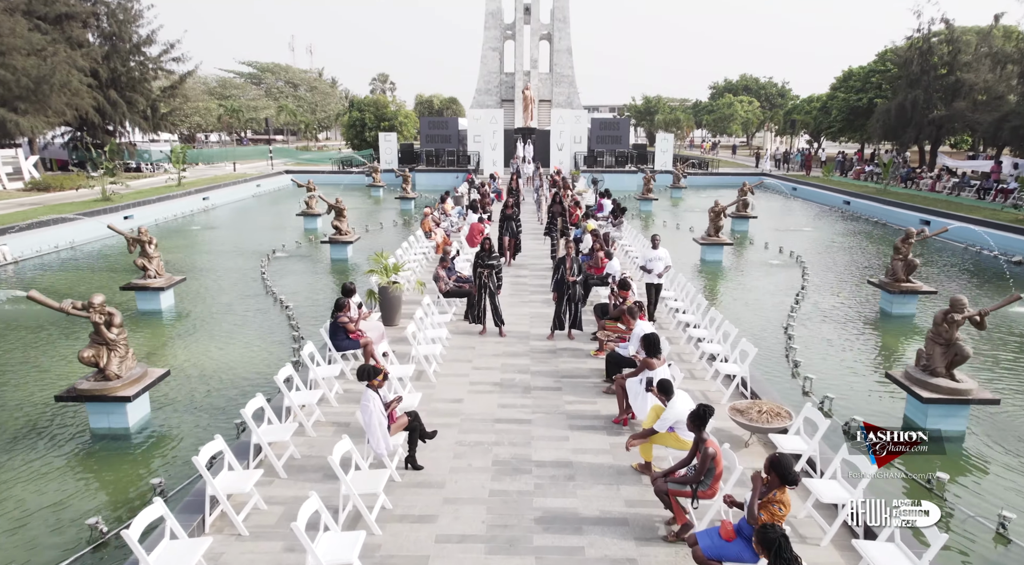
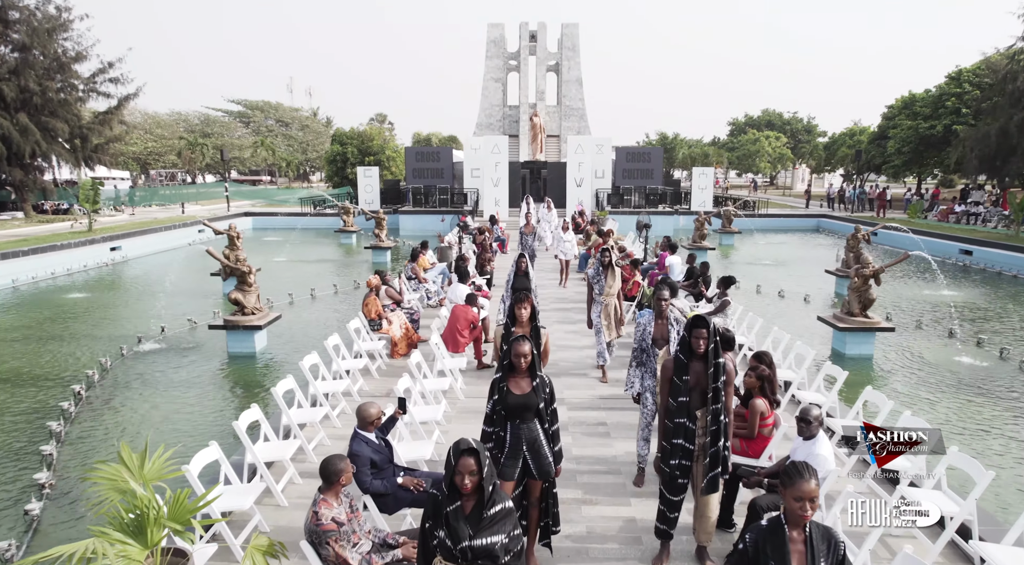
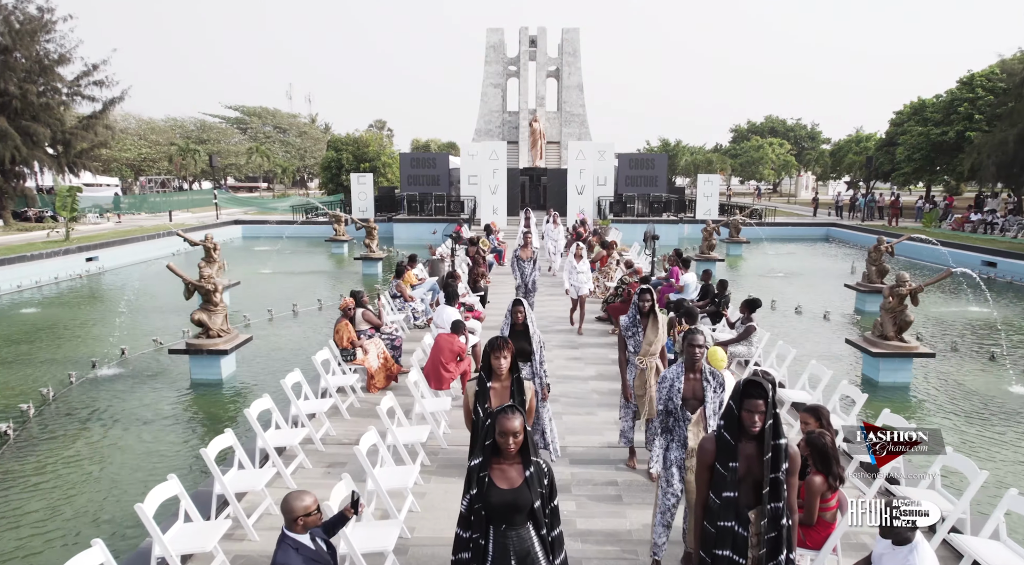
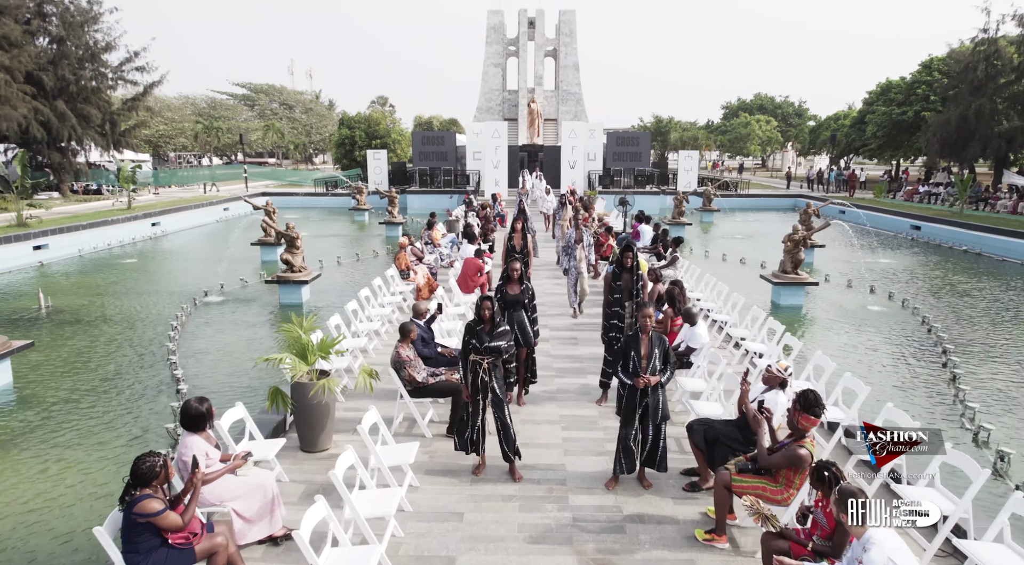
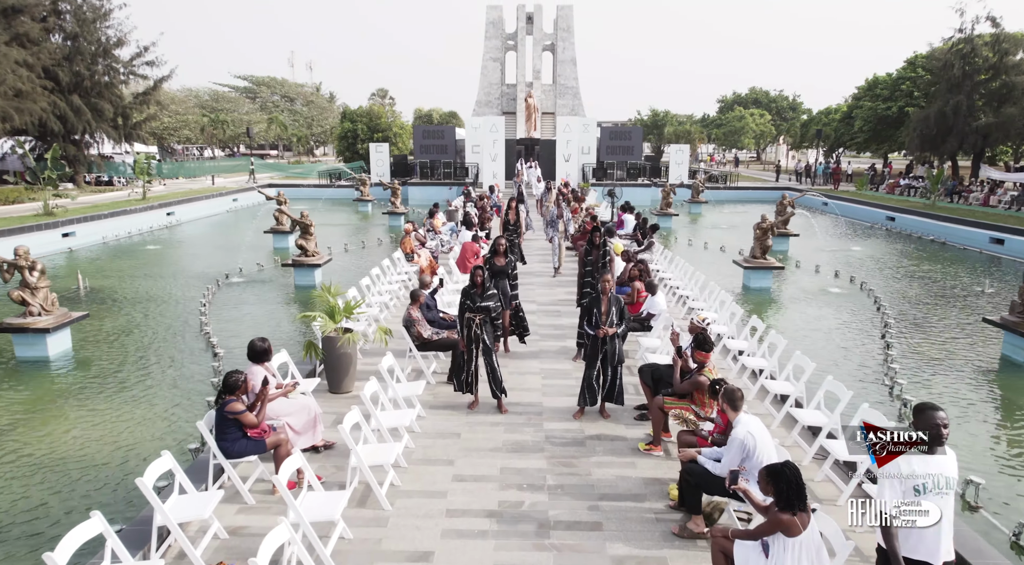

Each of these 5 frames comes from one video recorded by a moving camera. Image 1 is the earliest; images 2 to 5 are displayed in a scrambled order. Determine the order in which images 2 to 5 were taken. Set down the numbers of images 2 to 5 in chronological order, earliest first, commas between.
5, 4, 2, 3
